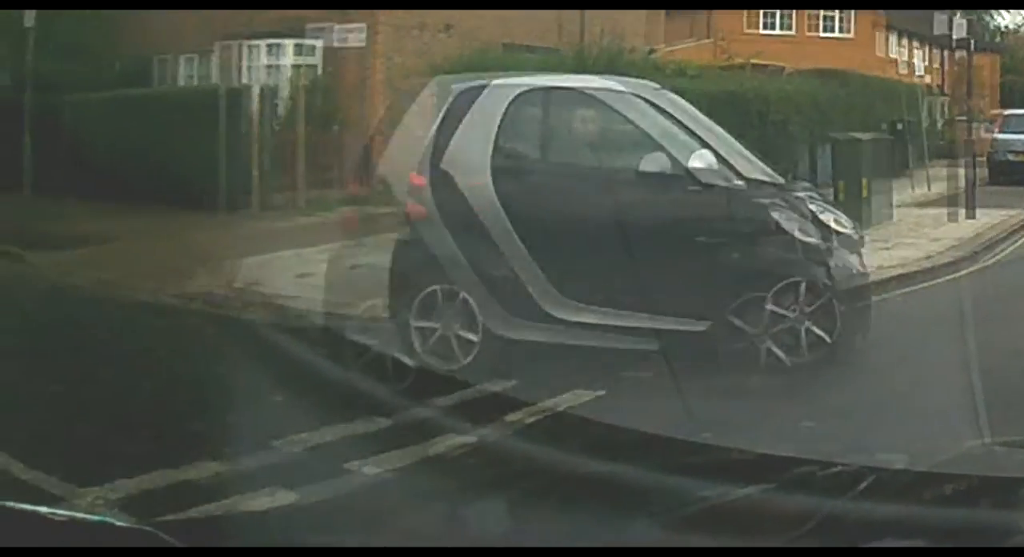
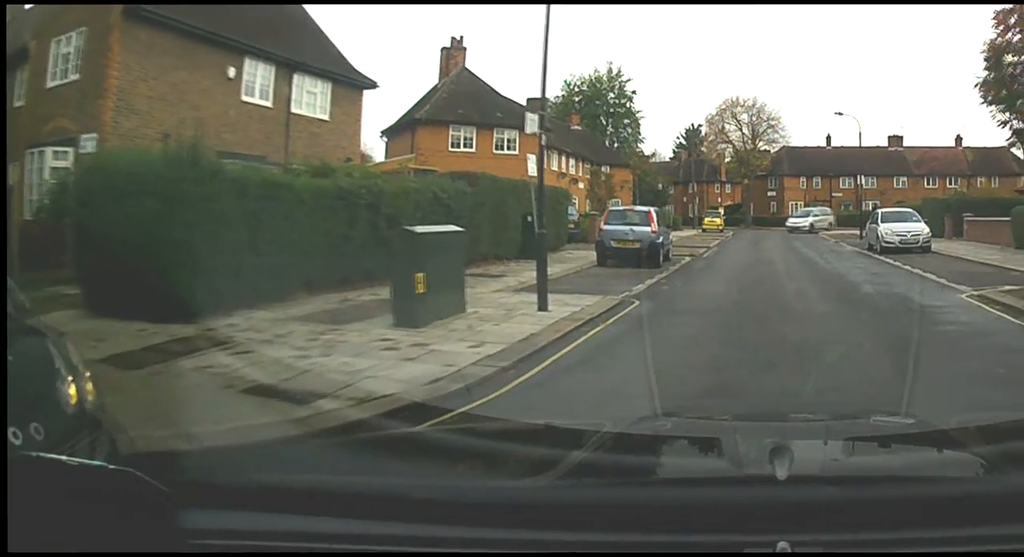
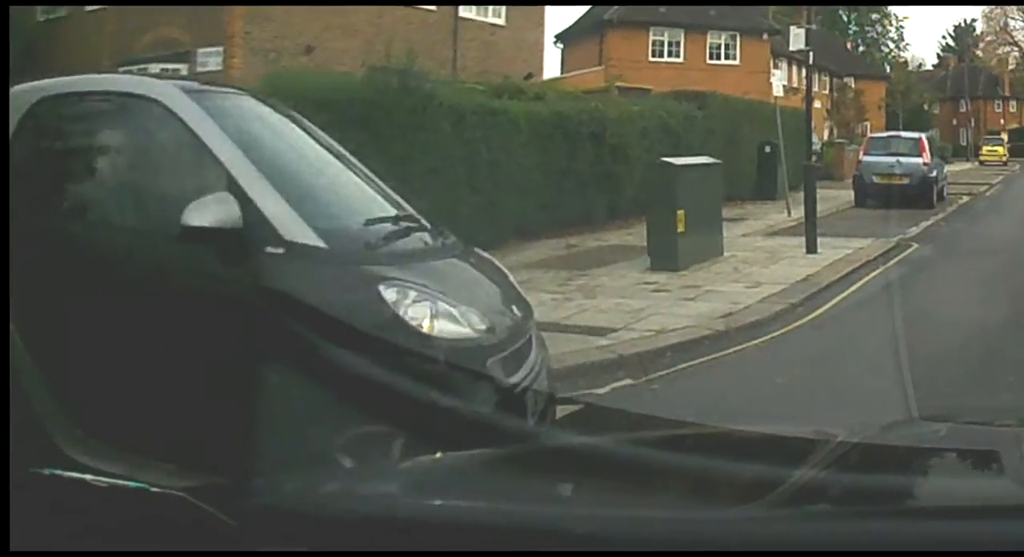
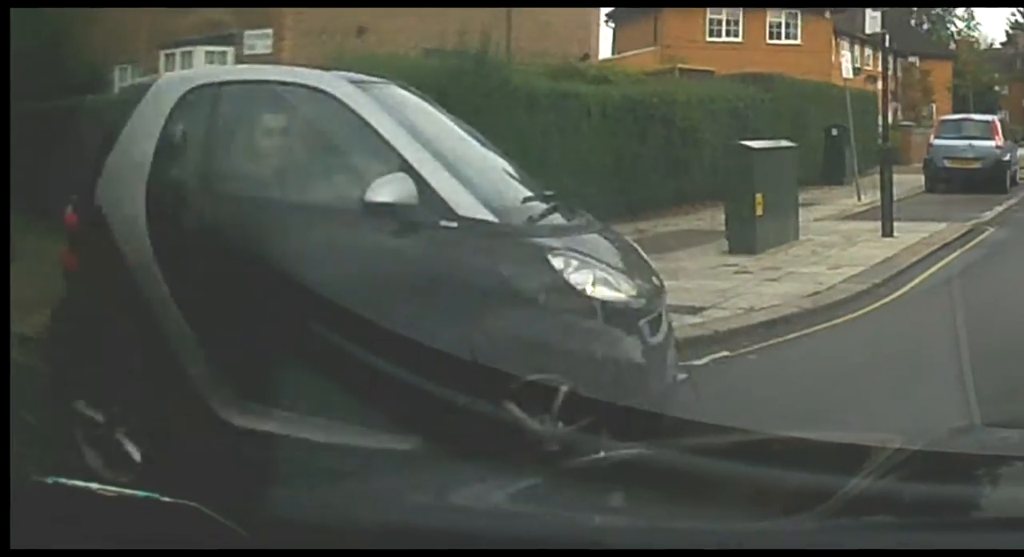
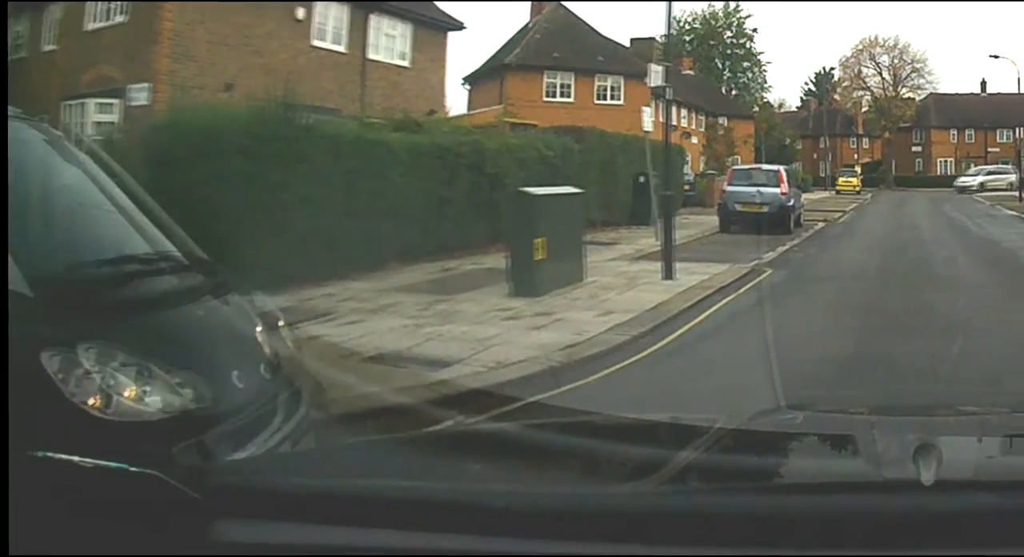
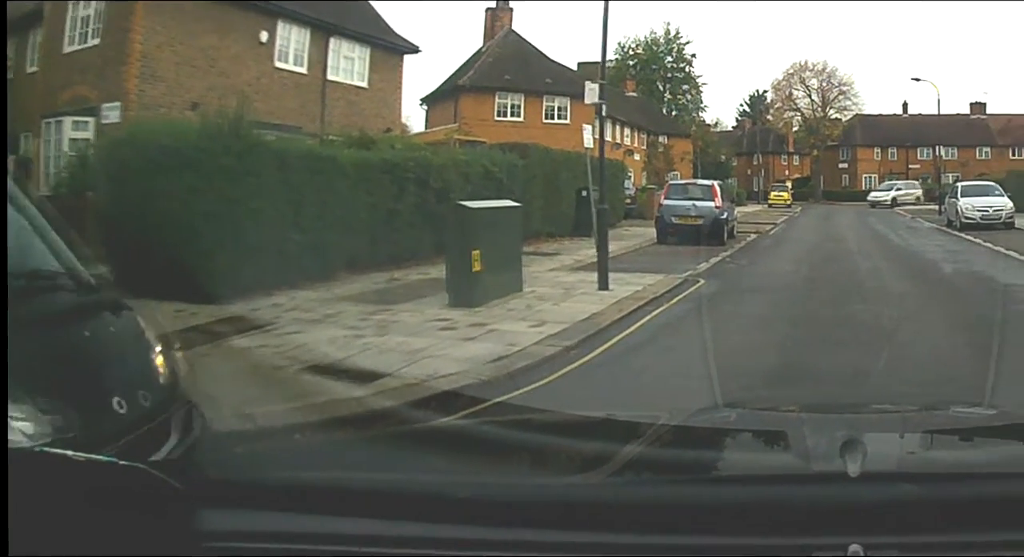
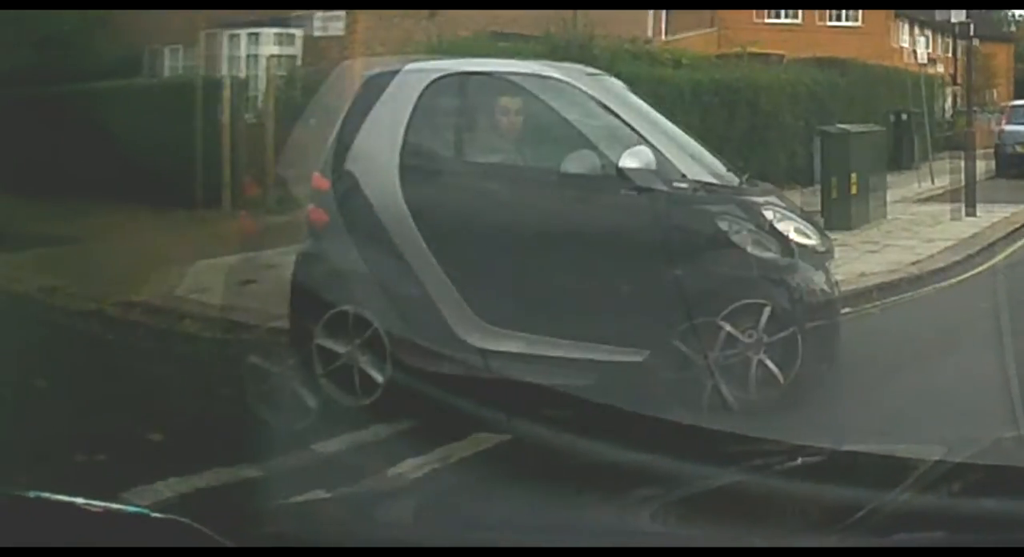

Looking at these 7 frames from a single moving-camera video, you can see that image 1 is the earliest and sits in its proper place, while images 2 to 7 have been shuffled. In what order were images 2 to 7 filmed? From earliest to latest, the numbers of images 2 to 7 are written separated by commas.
7, 4, 3, 5, 6, 2
